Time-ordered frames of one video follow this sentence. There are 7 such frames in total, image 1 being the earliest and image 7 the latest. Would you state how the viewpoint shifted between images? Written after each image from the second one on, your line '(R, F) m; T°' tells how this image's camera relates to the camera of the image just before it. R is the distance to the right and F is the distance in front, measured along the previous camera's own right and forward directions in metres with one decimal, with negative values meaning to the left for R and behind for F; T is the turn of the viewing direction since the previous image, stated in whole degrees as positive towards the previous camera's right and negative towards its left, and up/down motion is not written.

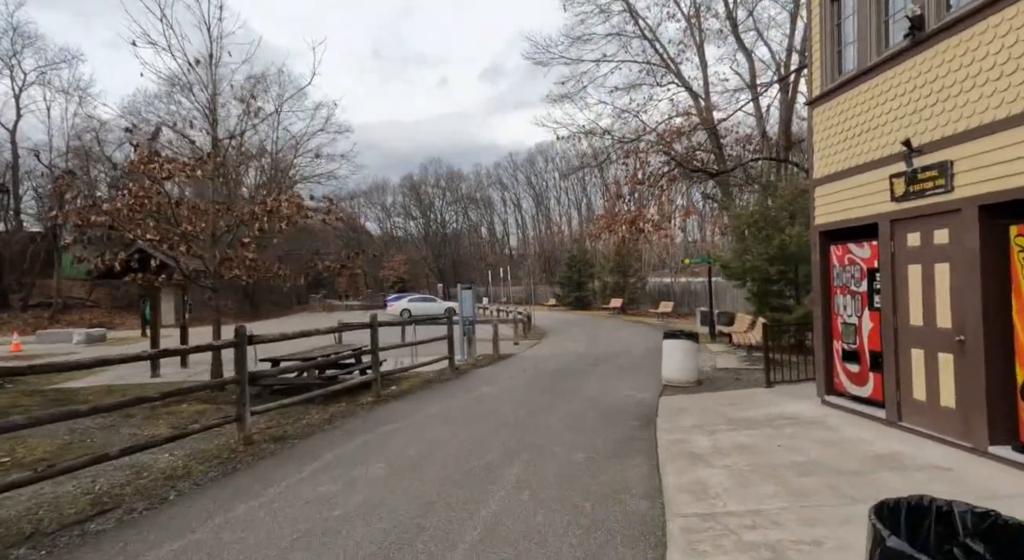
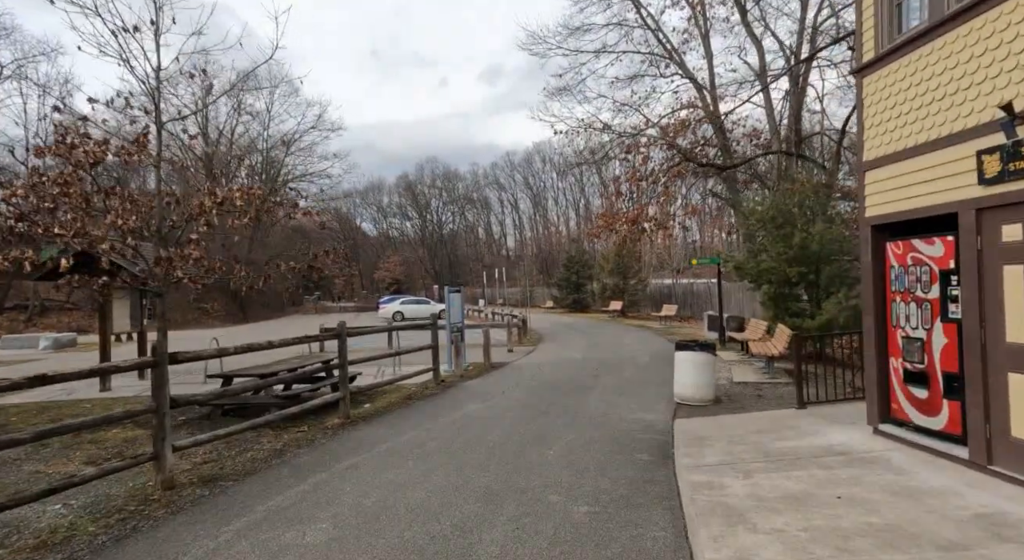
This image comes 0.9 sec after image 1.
(+0.1, +1.4) m; 0°
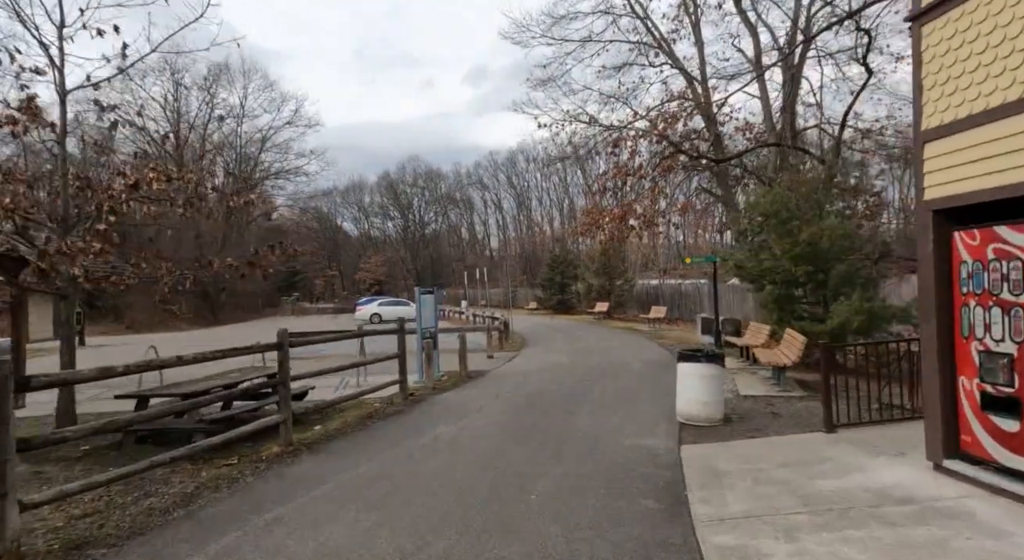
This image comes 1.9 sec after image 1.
(+0.1, +1.4) m; +1°
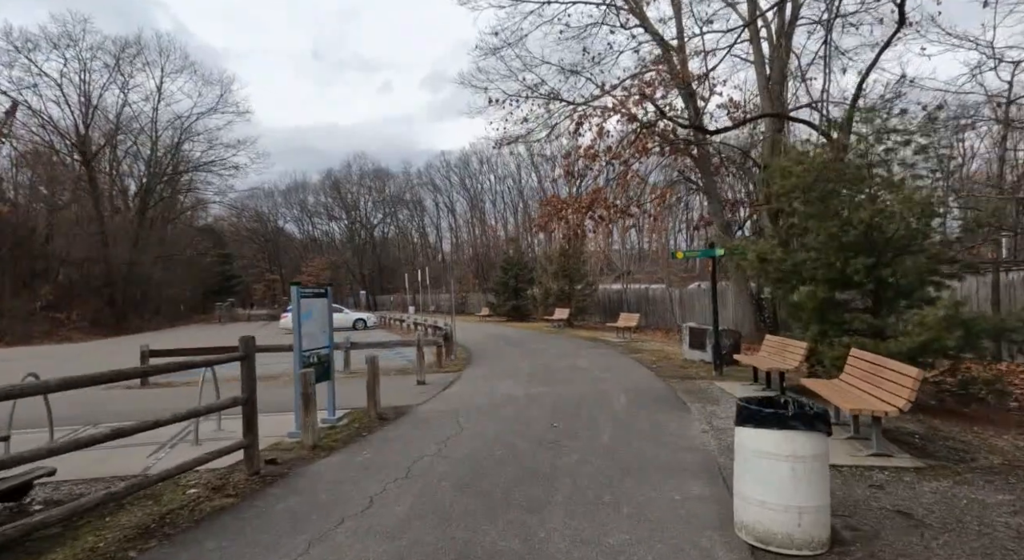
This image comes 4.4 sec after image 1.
(+0.3, +4.0) m; +4°
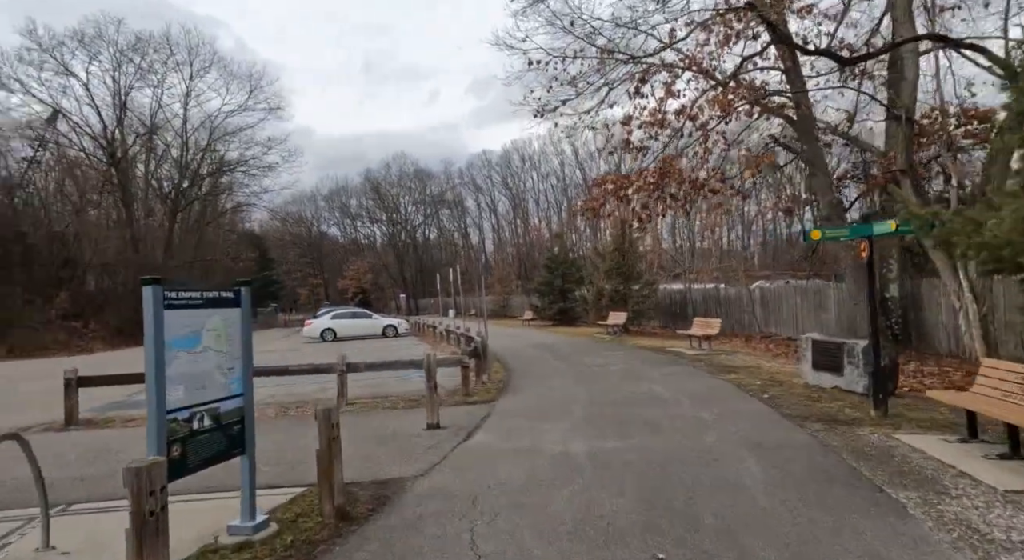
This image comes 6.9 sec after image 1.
(-0.1, +4.0) m; -4°
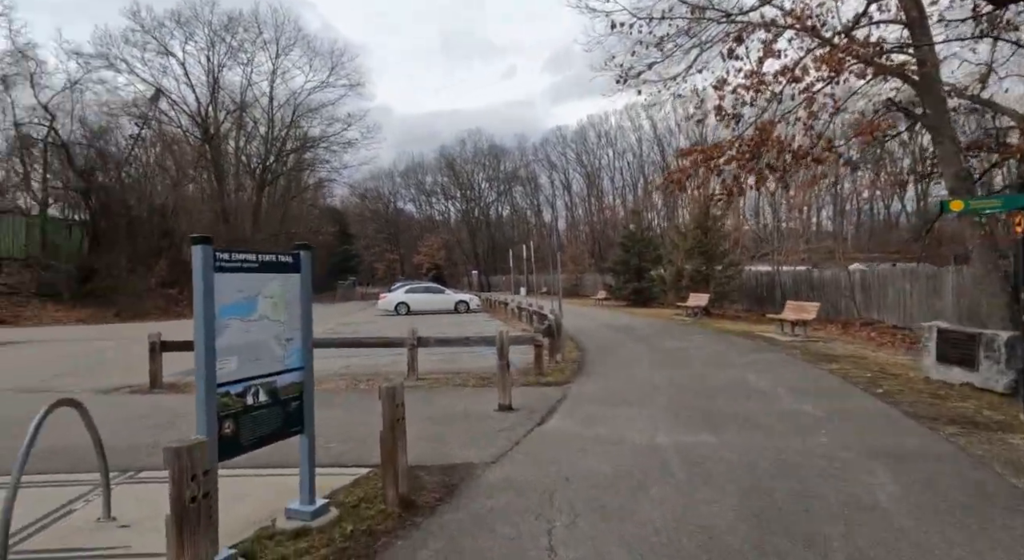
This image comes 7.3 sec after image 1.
(-0.1, +0.6) m; -6°
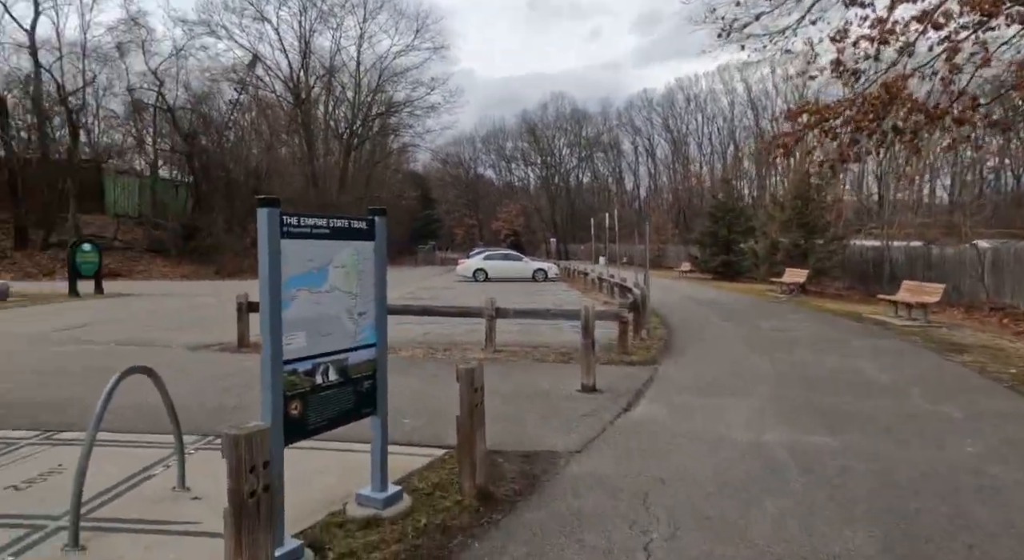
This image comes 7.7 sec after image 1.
(-0.1, +0.5) m; -7°
